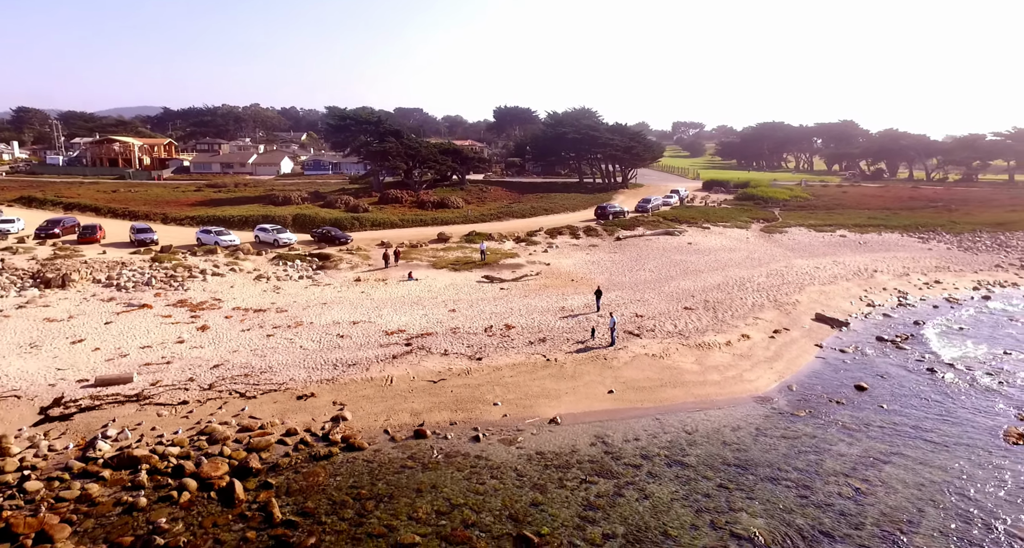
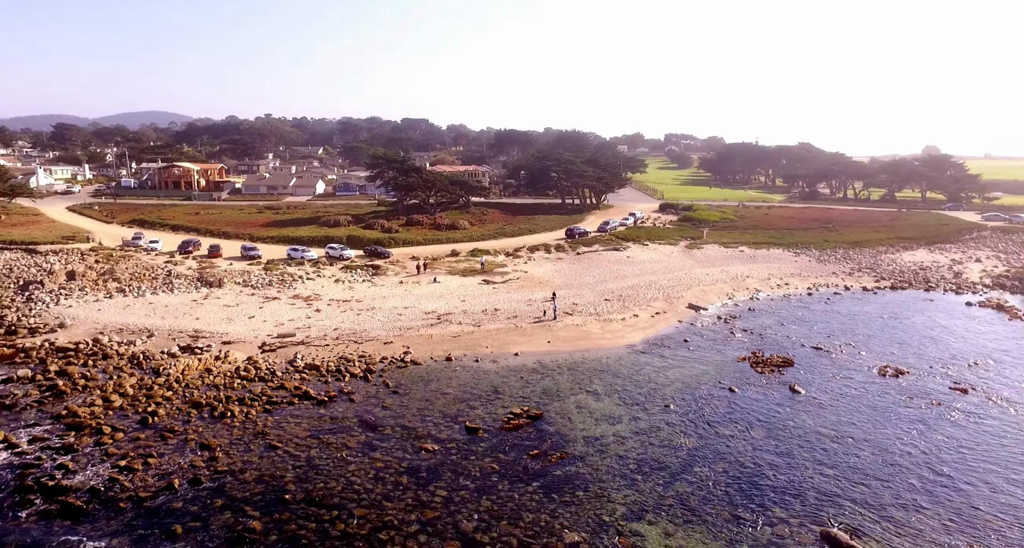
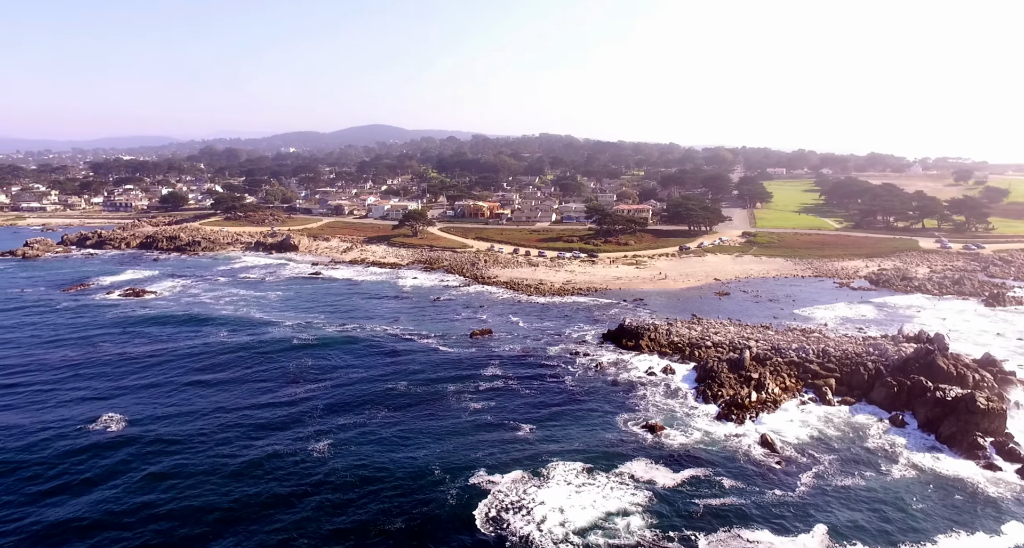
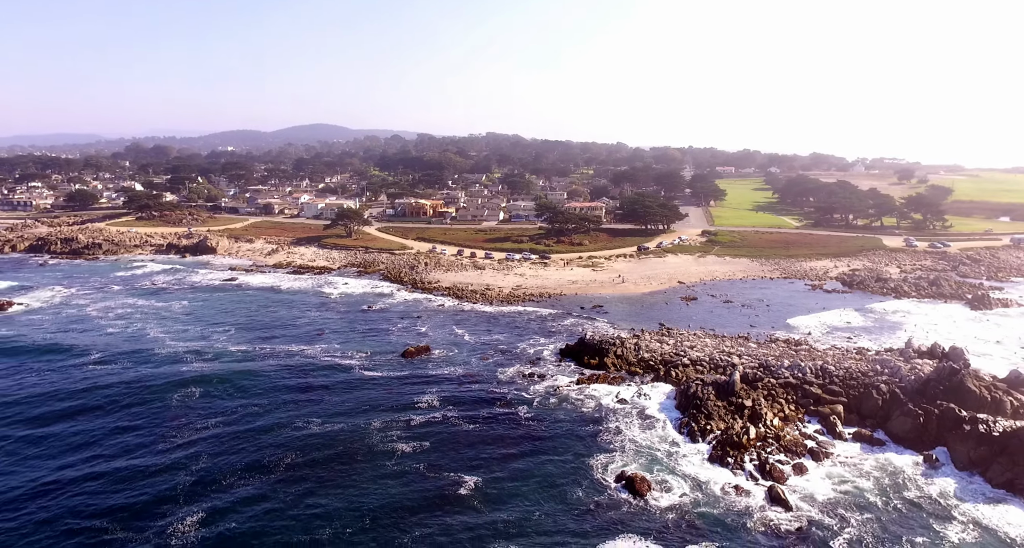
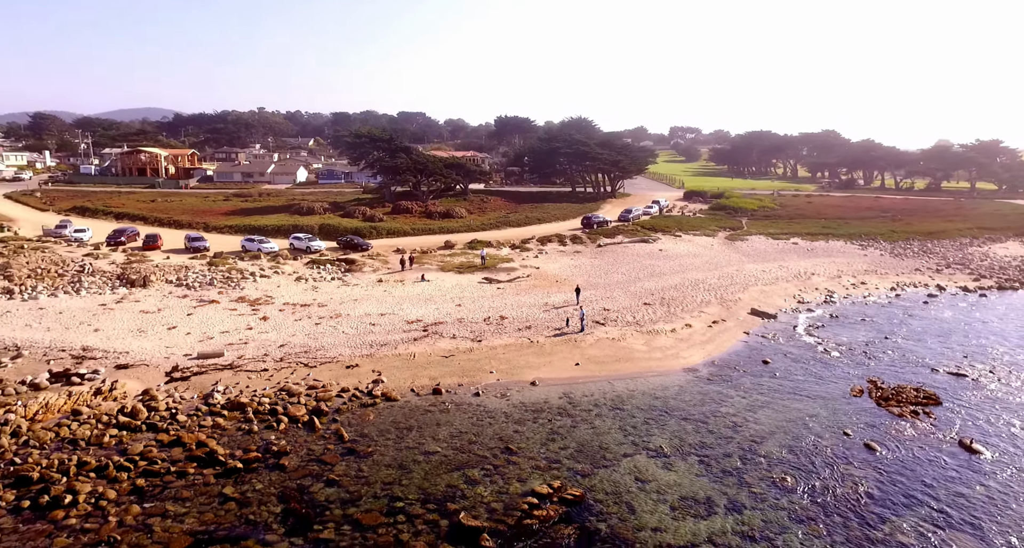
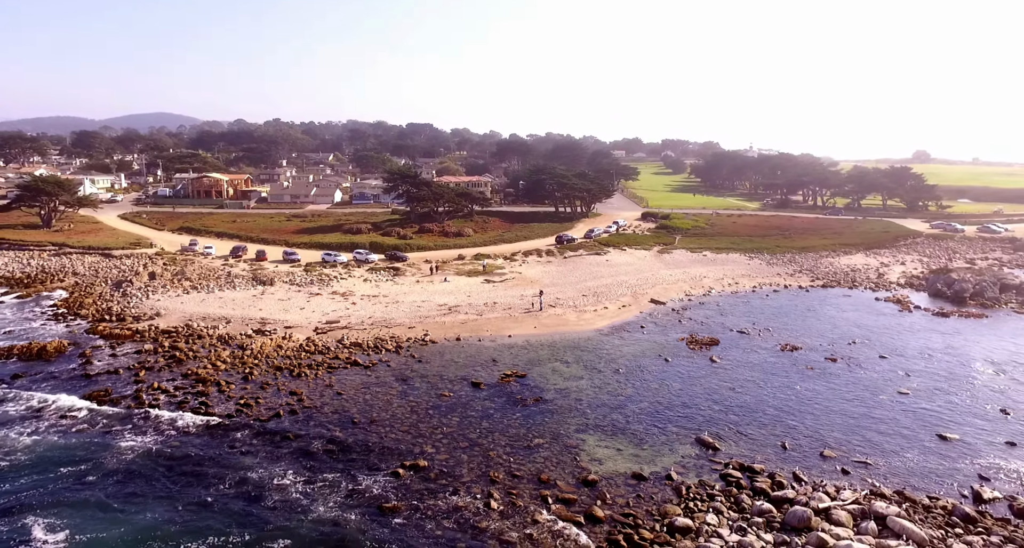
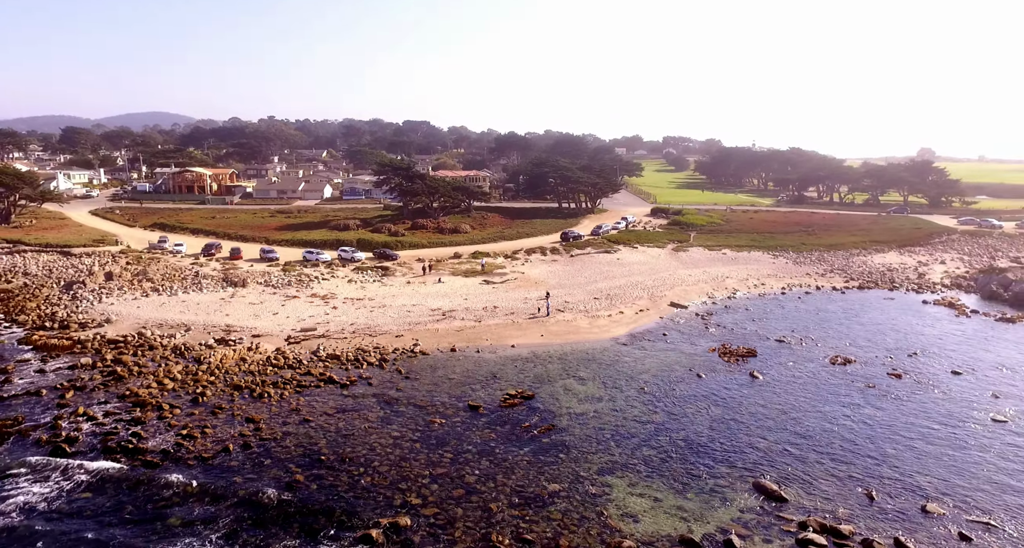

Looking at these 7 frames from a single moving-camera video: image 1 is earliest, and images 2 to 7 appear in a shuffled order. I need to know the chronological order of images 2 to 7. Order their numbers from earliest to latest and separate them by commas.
5, 2, 7, 6, 4, 3
